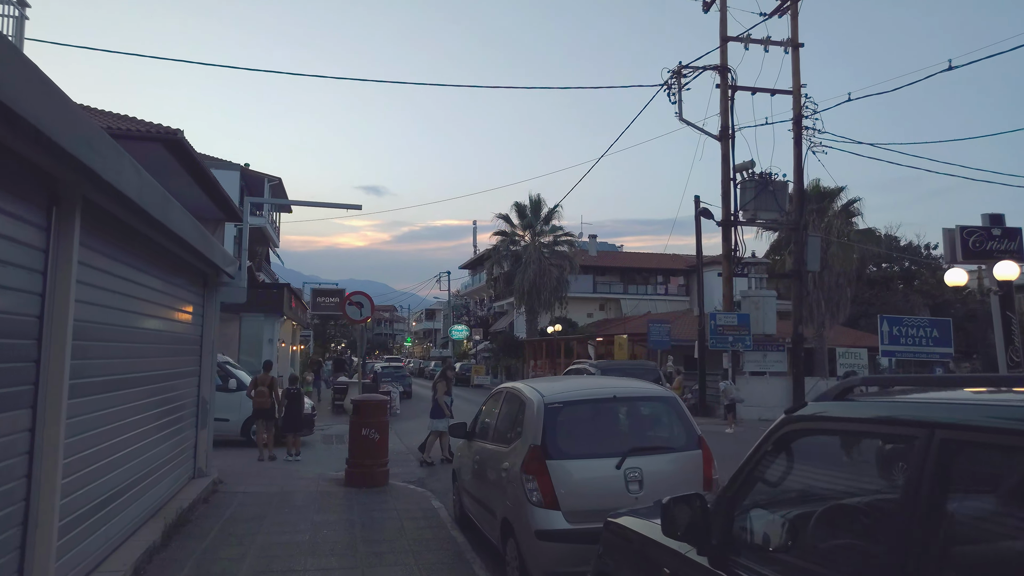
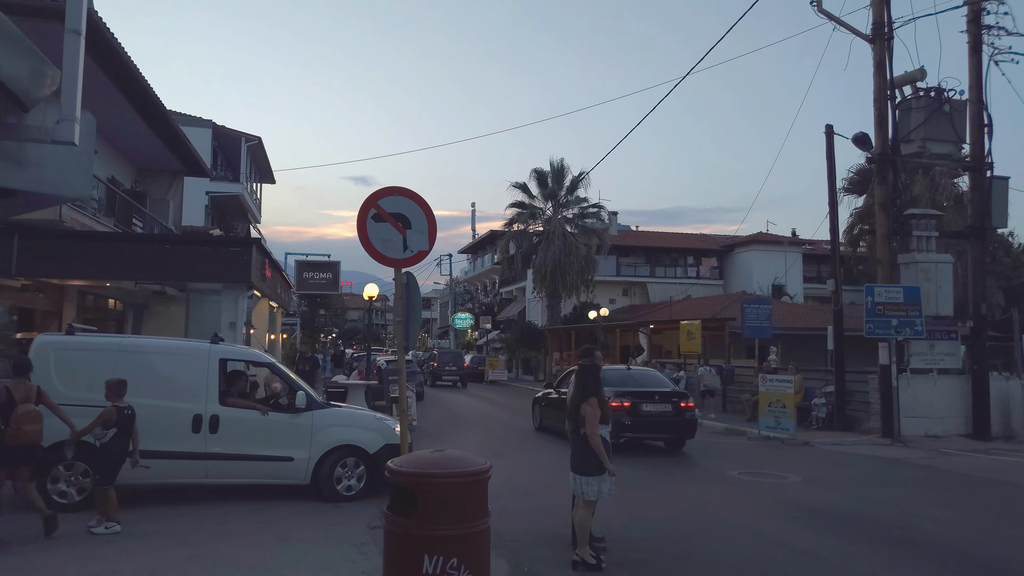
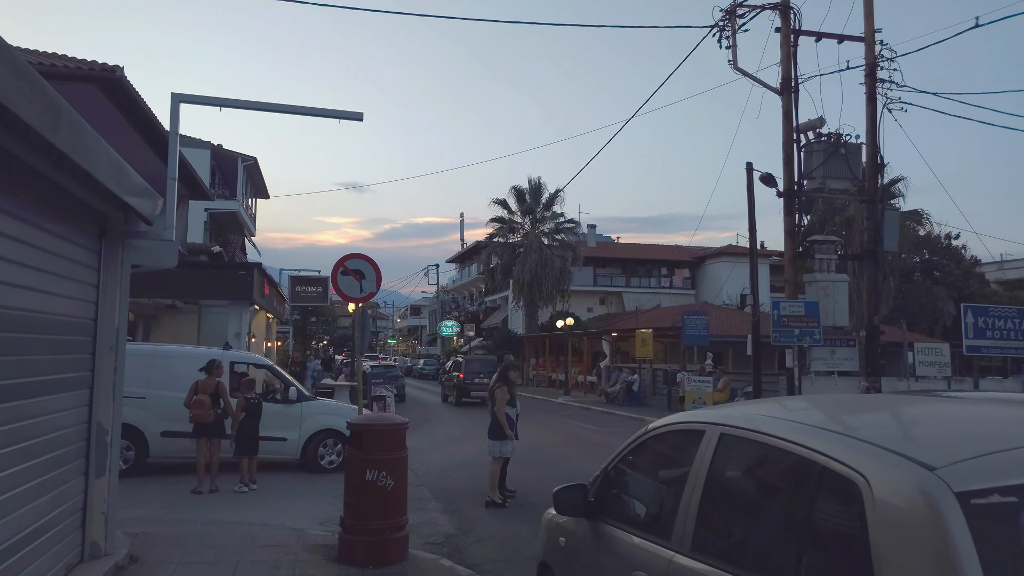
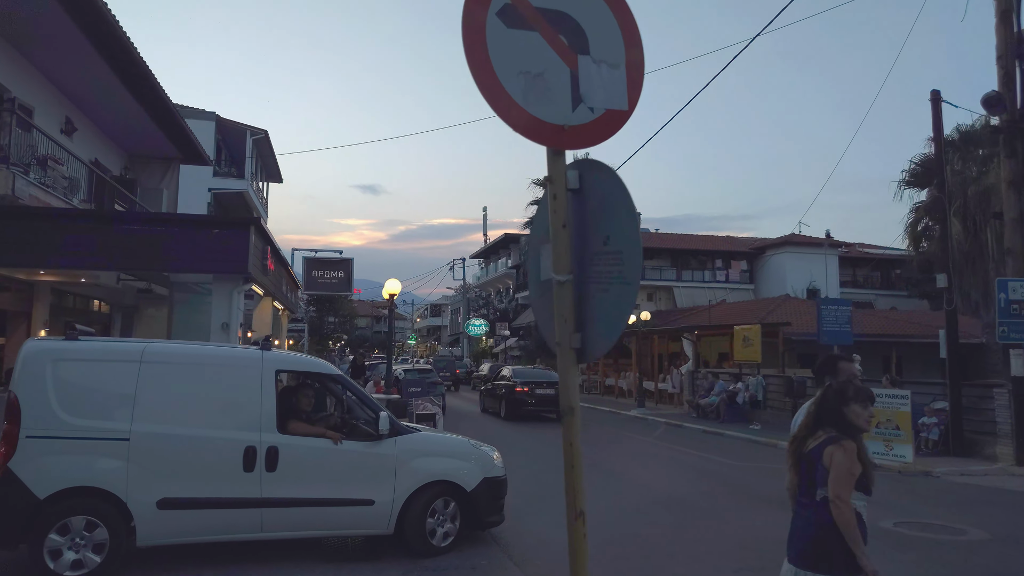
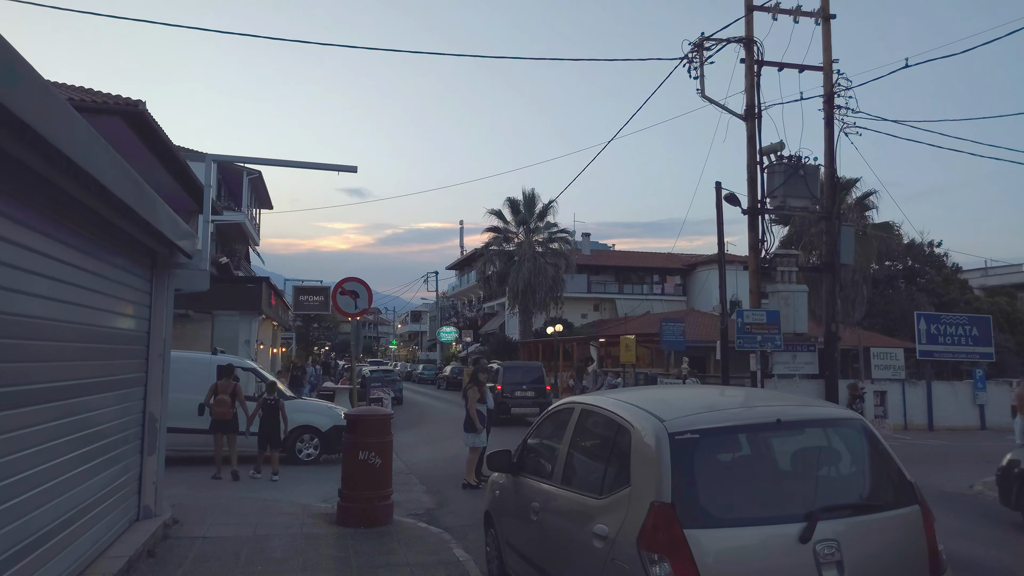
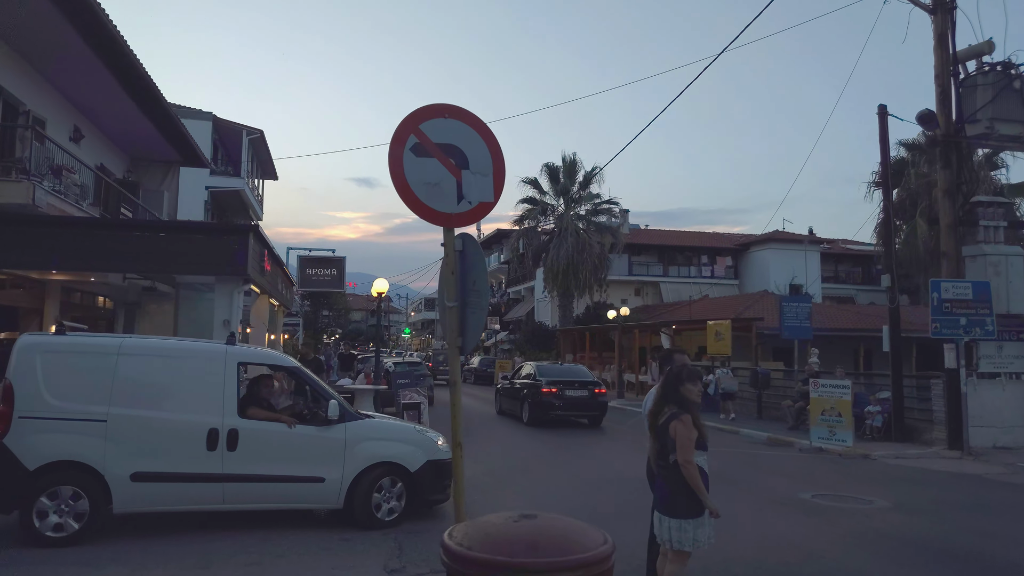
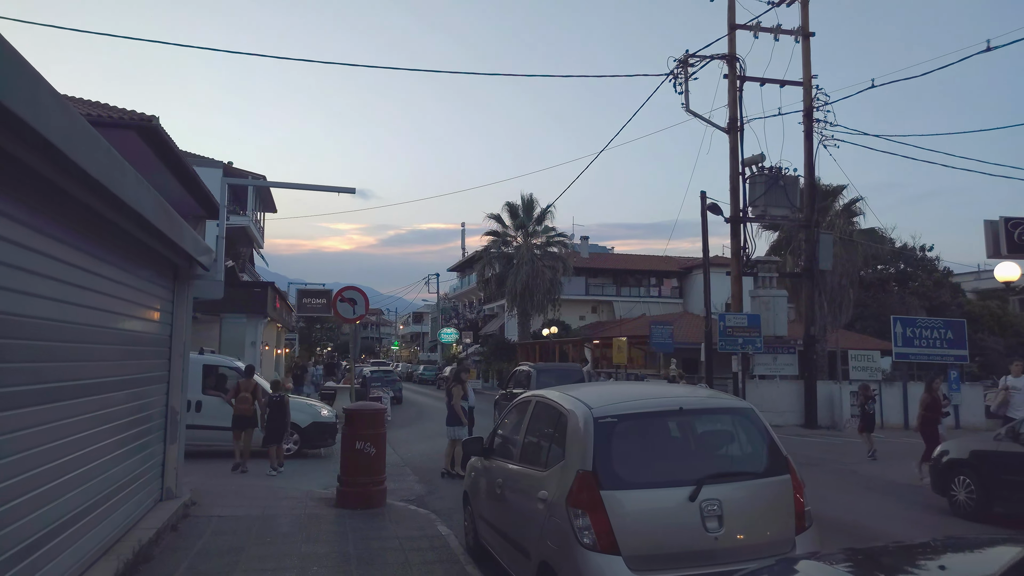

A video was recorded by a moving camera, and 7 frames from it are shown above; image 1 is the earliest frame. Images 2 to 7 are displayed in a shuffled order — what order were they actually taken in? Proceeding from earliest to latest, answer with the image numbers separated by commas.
7, 5, 3, 2, 6, 4
